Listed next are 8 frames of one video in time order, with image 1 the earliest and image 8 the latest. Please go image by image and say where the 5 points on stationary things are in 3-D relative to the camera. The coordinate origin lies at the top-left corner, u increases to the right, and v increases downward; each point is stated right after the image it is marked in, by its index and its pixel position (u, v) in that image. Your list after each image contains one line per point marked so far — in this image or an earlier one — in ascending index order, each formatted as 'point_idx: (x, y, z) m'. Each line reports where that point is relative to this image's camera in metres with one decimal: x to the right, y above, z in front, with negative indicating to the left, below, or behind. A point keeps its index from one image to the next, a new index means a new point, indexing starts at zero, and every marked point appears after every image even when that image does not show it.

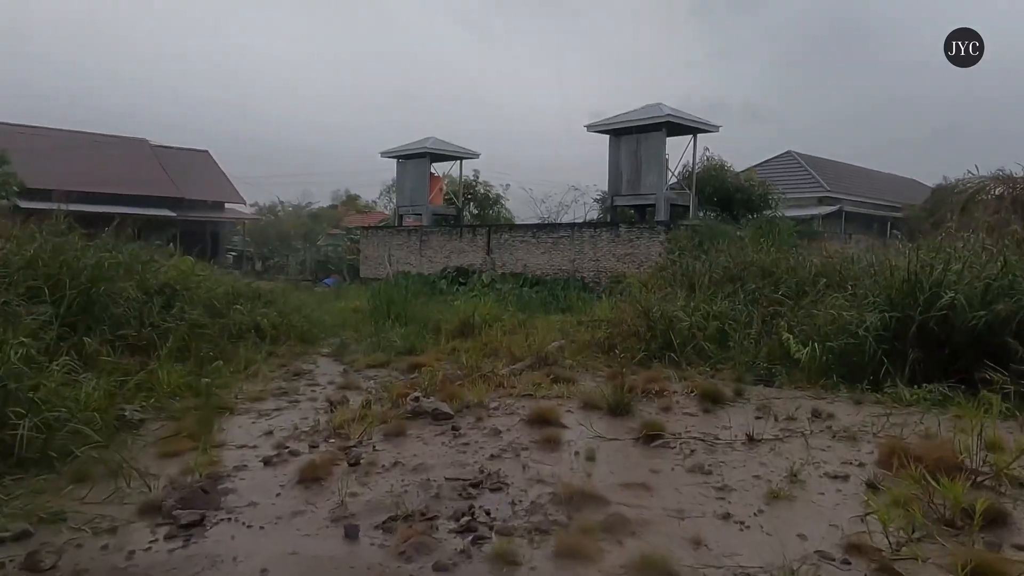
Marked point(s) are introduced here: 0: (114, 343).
0: (-2.9, -0.4, +5.5) m
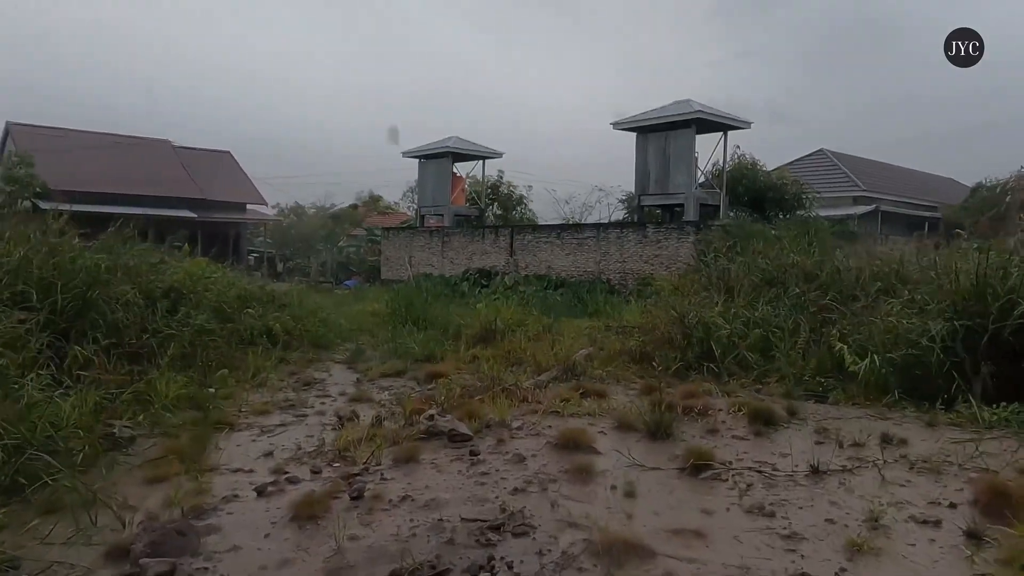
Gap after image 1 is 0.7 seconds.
0: (-2.7, -0.4, +5.2) m
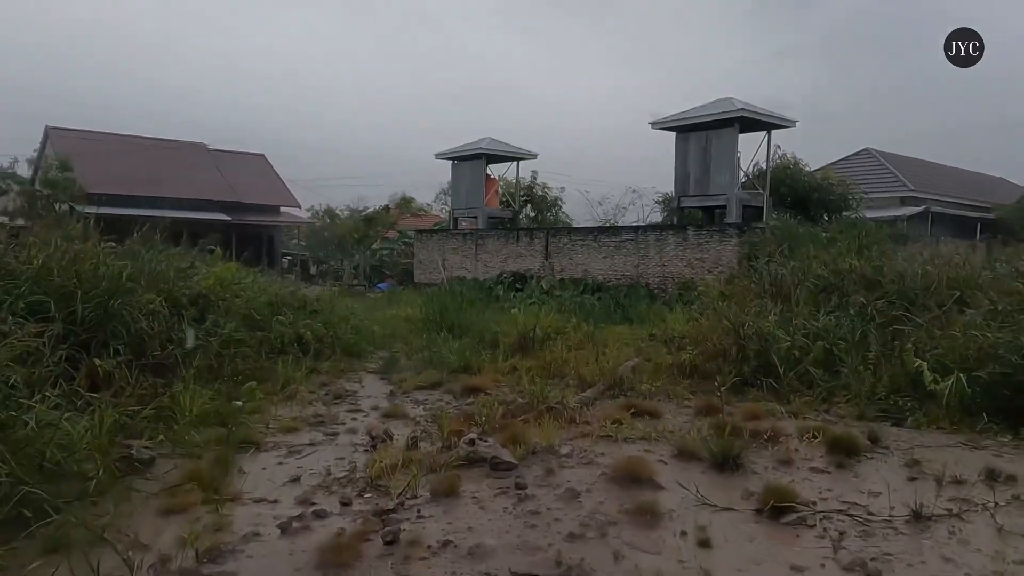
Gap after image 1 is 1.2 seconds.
0: (-2.4, -0.5, +4.9) m
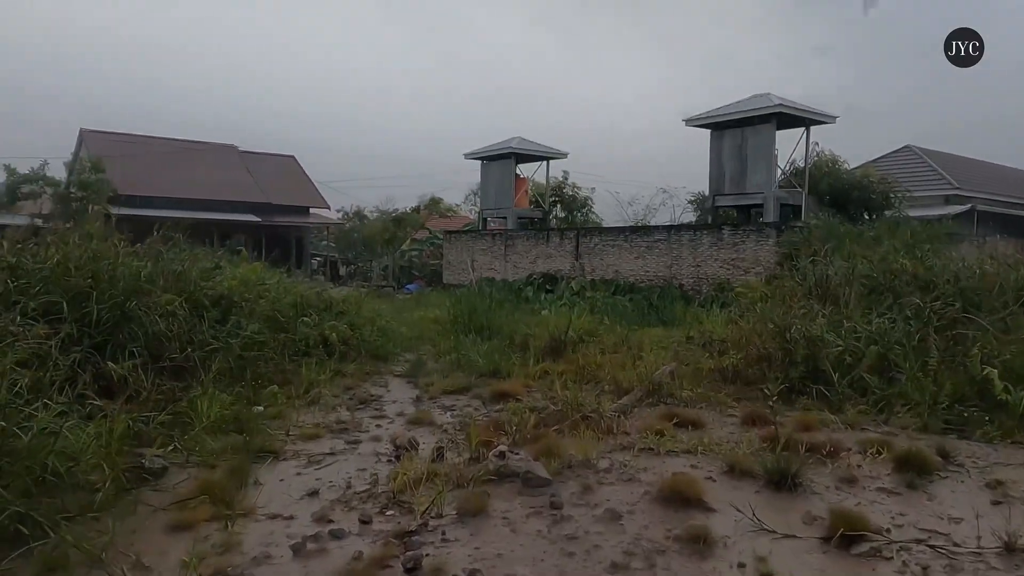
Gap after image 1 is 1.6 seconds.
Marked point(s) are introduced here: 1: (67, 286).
0: (-2.2, -0.5, +4.7) m
1: (-2.7, 0.0, +4.6) m
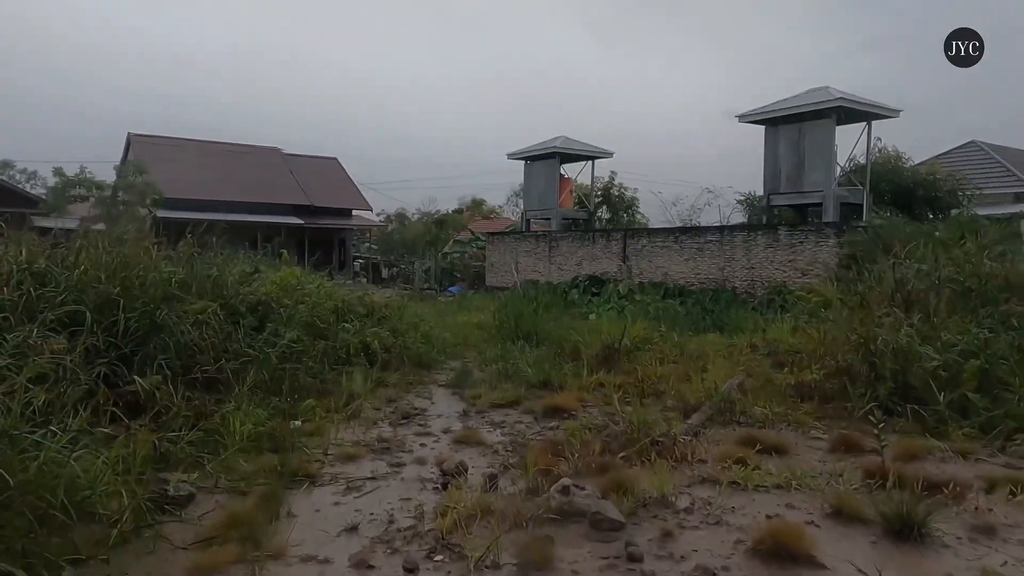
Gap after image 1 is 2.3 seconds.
0: (-1.9, -0.5, +4.4) m
1: (-2.4, 0.0, +4.3) m
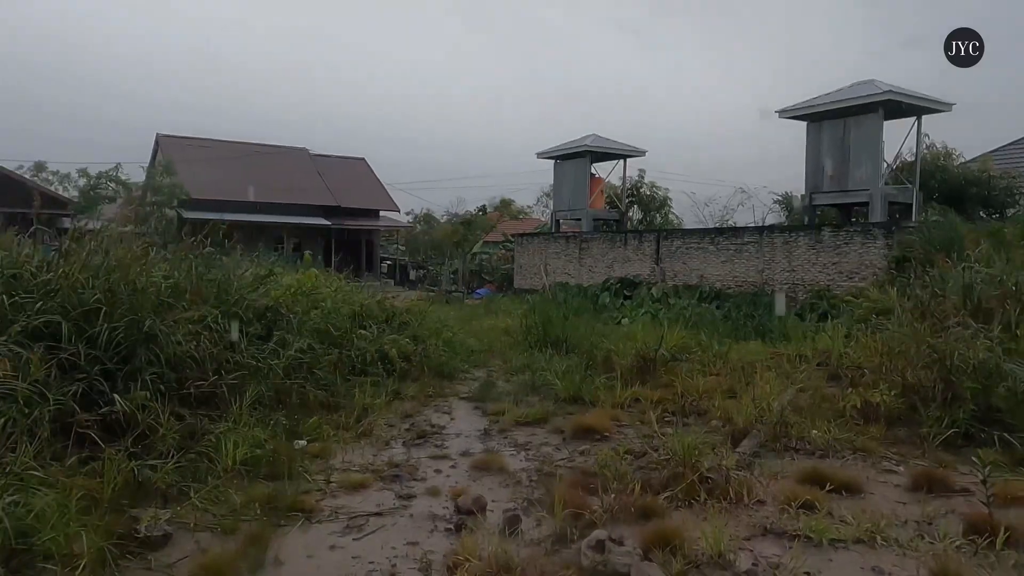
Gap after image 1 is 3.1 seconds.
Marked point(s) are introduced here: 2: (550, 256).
0: (-1.8, -0.6, +4.0) m
1: (-2.2, -0.1, +3.9) m
2: (+0.9, +0.8, +18.1) m
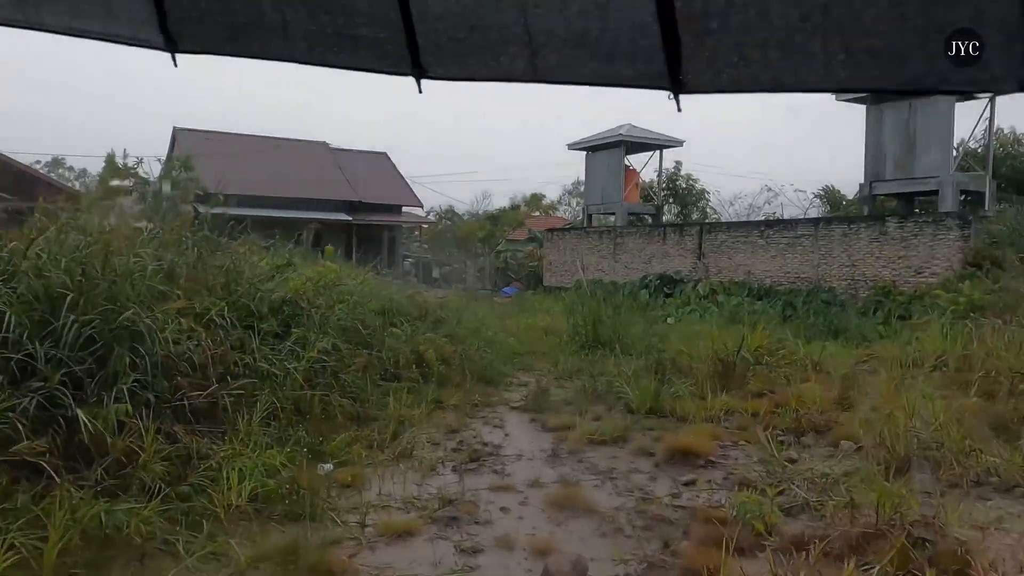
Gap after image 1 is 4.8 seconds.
0: (-1.4, -0.5, +3.1) m
1: (-1.9, 0.0, +3.0) m
2: (+1.6, +0.8, +17.2) m
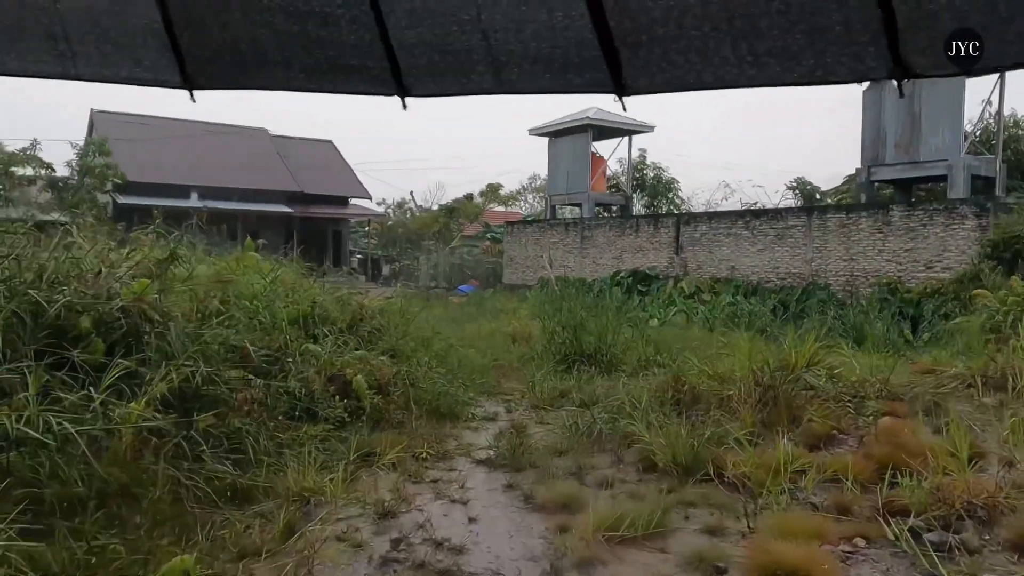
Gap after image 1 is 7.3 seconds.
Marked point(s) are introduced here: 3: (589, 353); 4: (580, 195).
0: (-1.5, -0.5, +1.4) m
1: (-1.9, 0.0, +1.3) m
2: (+0.7, +0.9, +15.6) m
3: (+0.6, -0.5, +5.8) m
4: (+1.4, +1.9, +15.5) m
